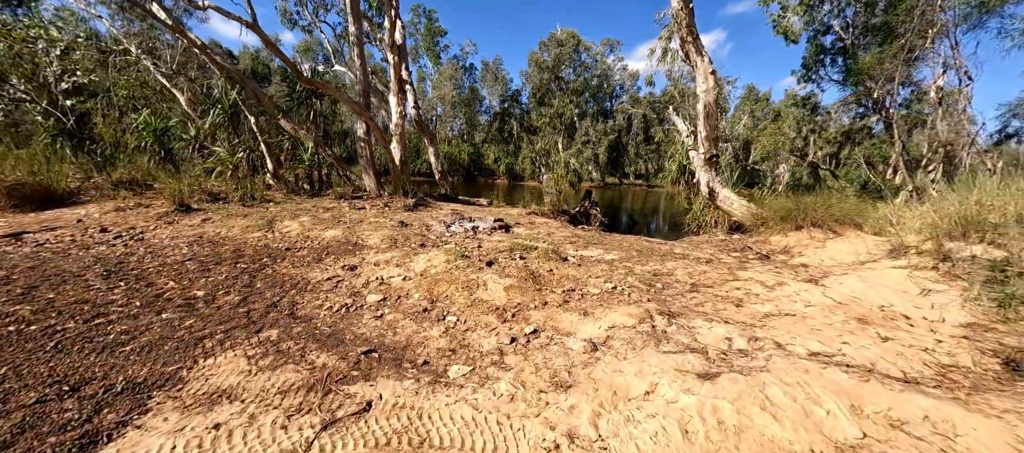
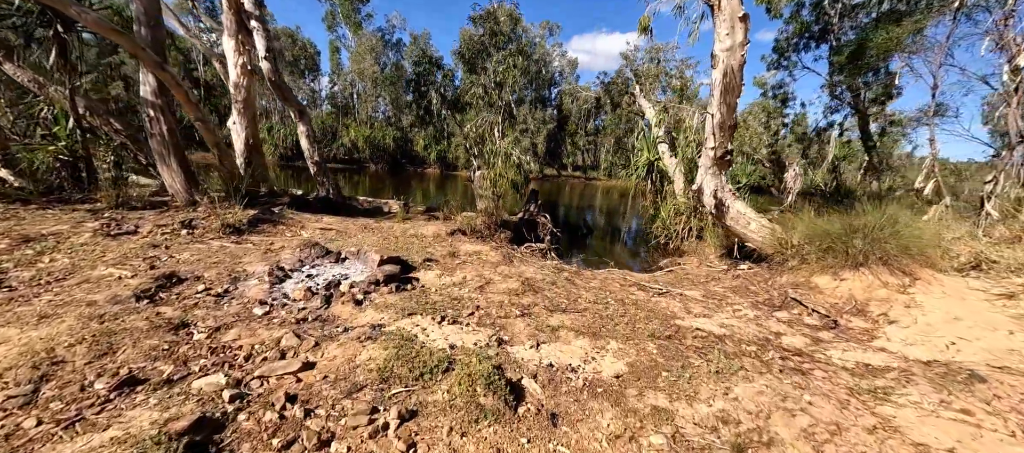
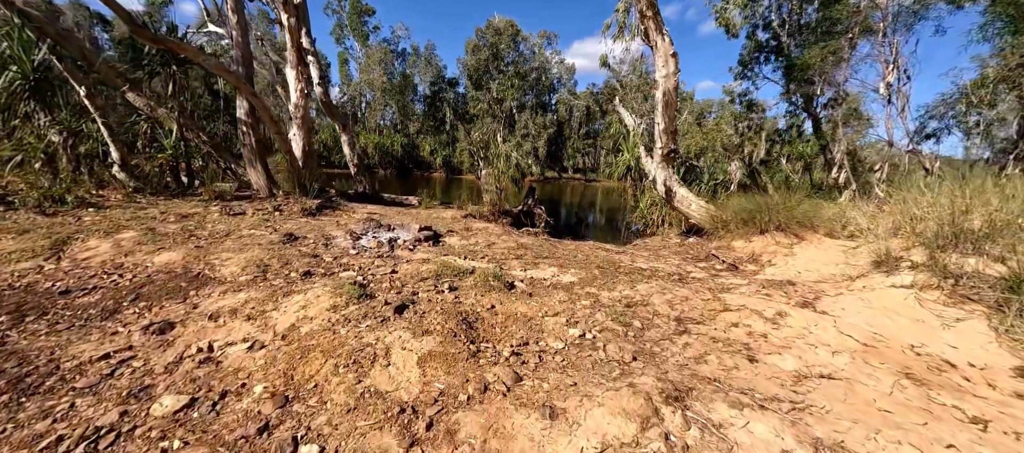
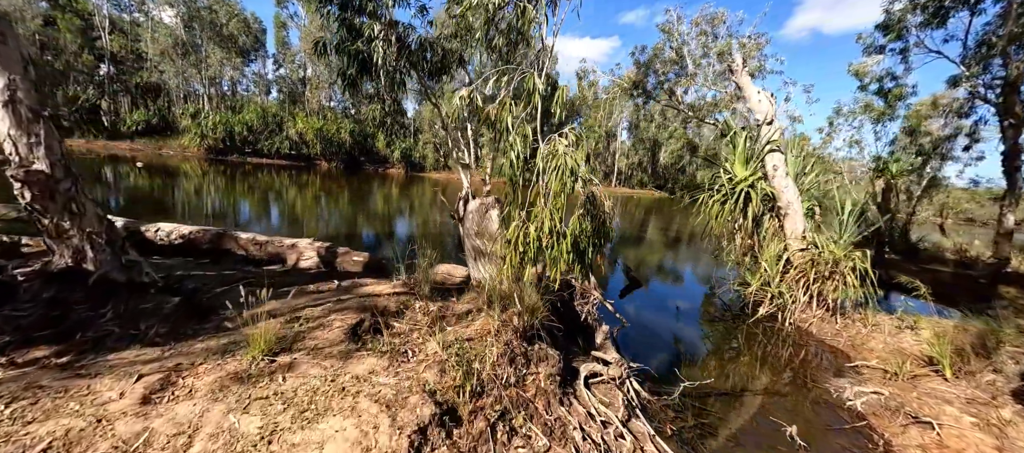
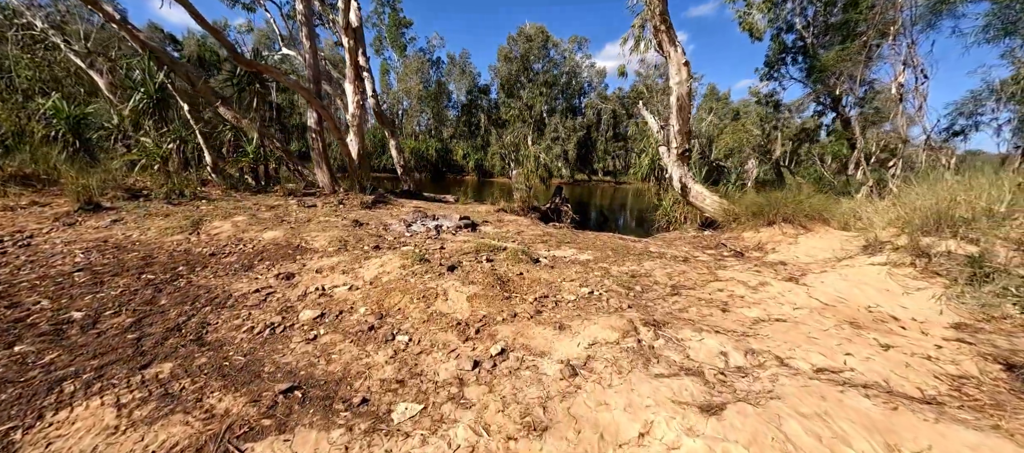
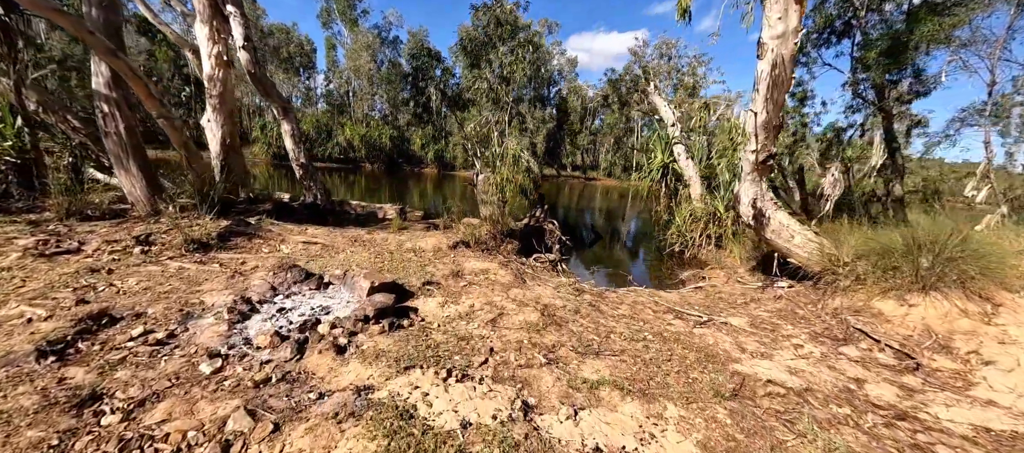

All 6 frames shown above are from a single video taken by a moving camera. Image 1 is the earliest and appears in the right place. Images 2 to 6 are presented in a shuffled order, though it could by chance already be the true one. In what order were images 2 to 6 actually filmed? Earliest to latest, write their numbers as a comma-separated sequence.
5, 3, 2, 6, 4
